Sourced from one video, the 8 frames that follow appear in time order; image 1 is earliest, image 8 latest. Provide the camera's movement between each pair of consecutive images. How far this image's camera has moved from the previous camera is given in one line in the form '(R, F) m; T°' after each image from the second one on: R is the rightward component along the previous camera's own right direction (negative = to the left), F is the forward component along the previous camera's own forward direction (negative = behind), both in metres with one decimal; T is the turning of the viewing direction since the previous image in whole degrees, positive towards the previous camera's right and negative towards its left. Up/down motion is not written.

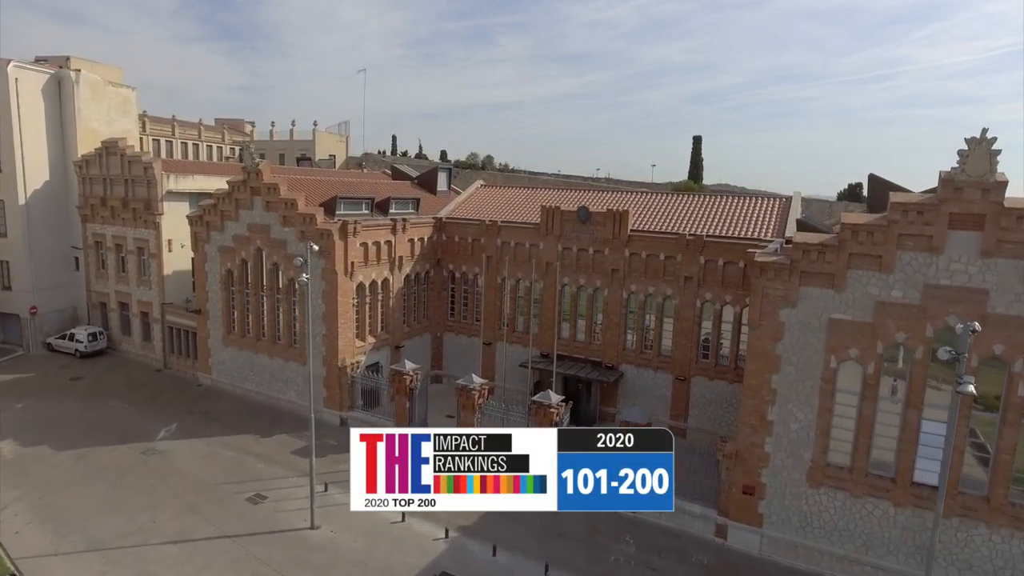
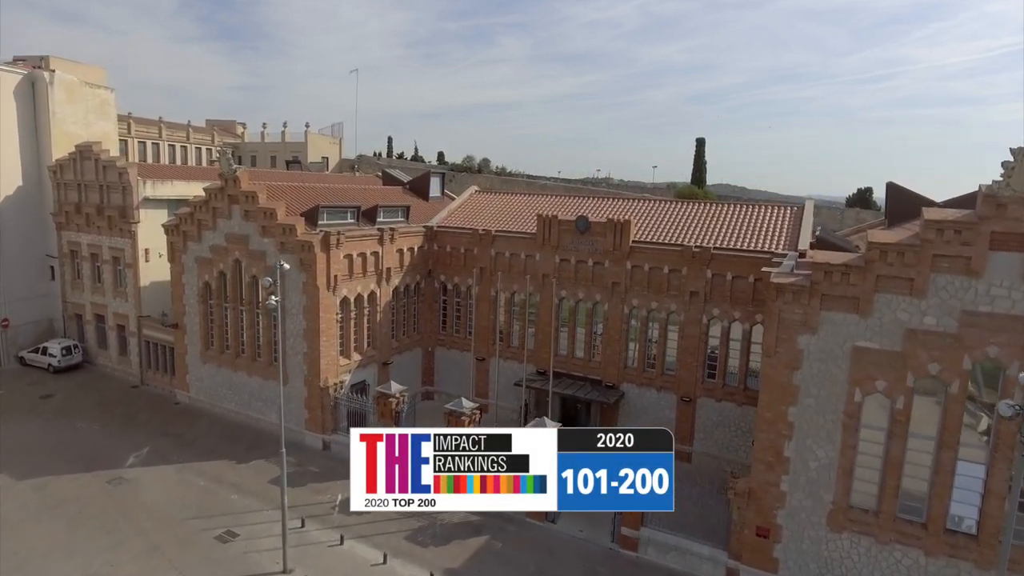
(+0.2, +1.5) m; 0°
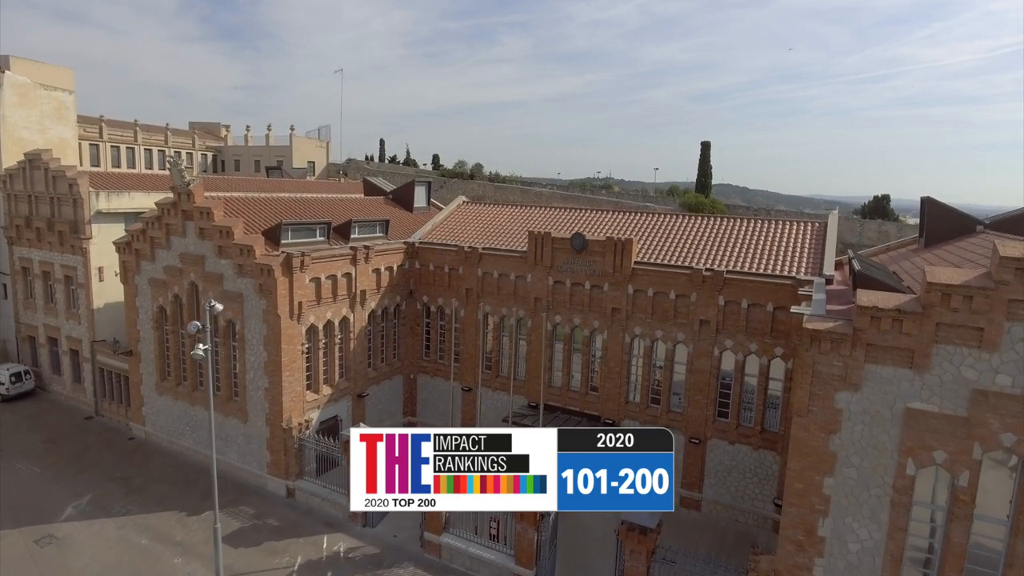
(+0.5, +2.6) m; 0°
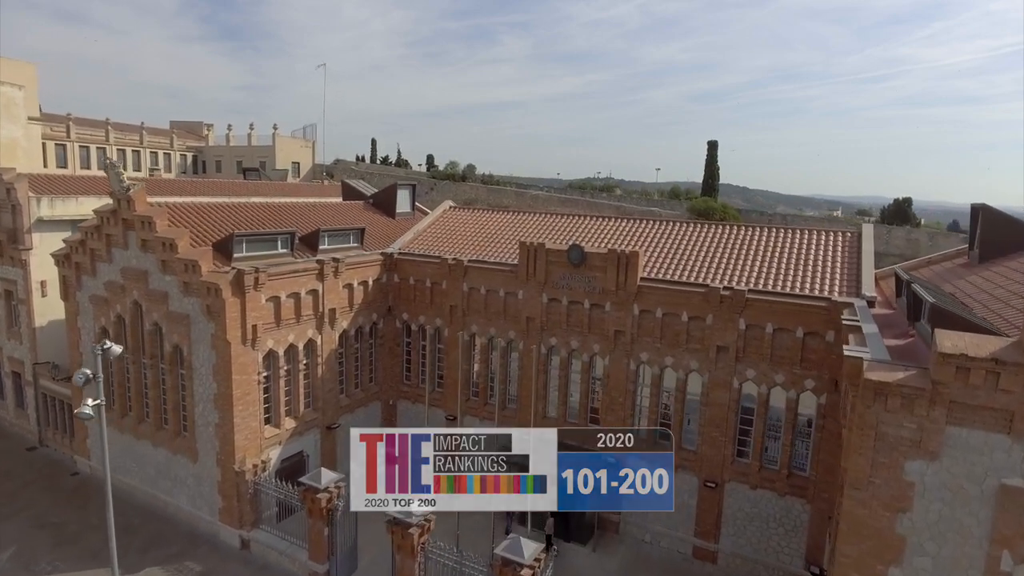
(+0.4, +2.7) m; 0°
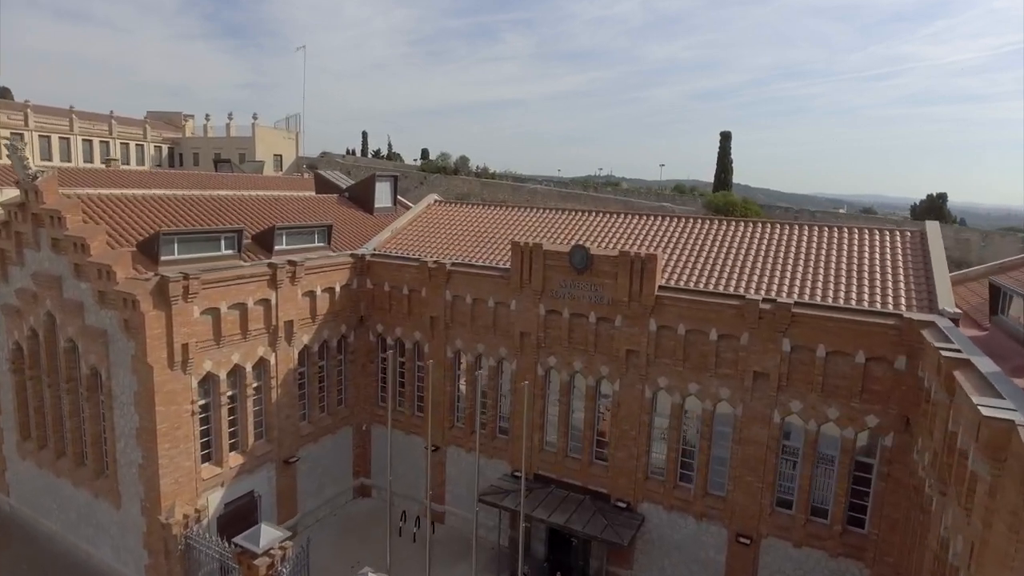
(+0.3, +3.3) m; 0°
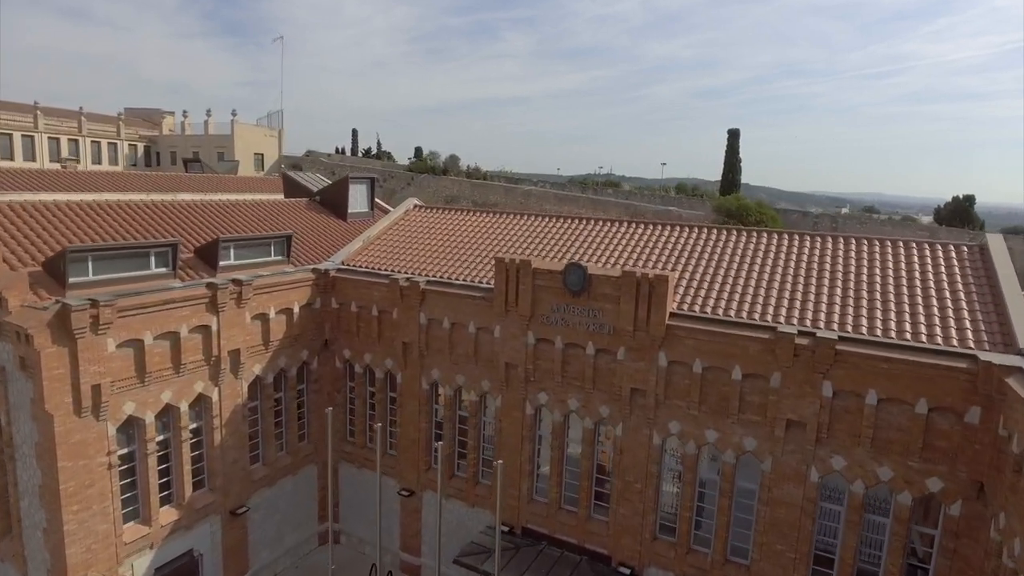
(+0.4, +2.5) m; 0°
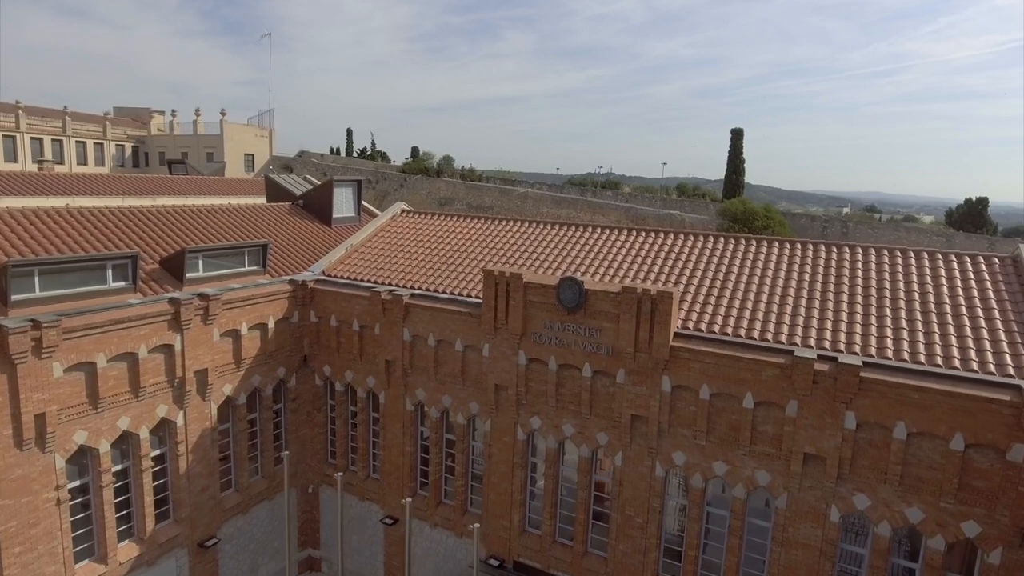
(+0.2, +1.2) m; 0°
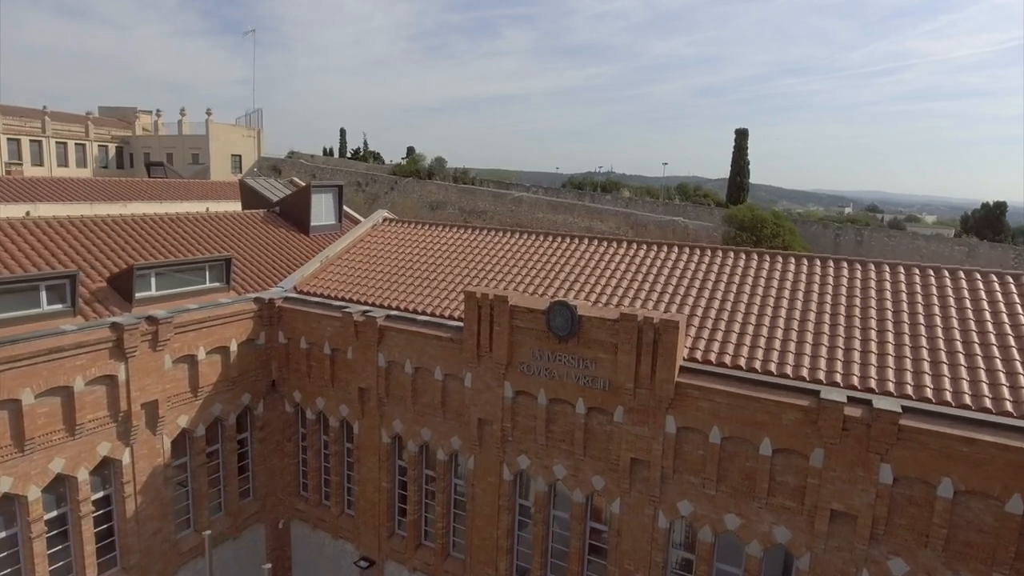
(+0.3, +1.4) m; 0°
